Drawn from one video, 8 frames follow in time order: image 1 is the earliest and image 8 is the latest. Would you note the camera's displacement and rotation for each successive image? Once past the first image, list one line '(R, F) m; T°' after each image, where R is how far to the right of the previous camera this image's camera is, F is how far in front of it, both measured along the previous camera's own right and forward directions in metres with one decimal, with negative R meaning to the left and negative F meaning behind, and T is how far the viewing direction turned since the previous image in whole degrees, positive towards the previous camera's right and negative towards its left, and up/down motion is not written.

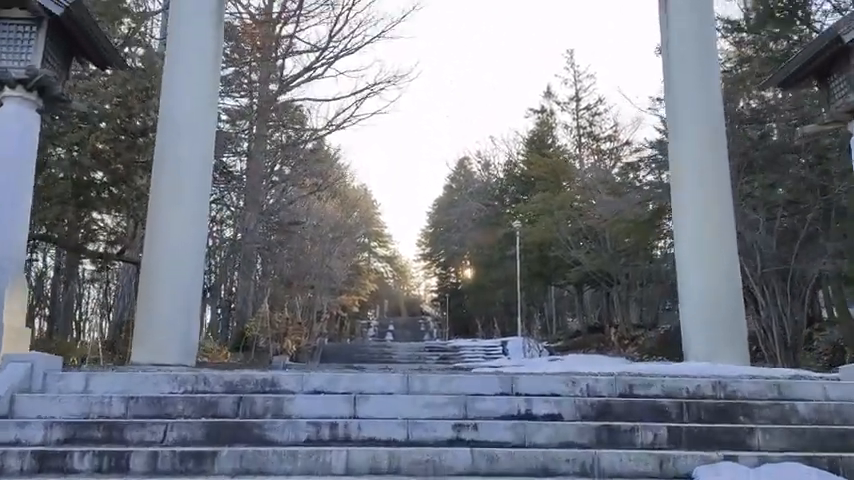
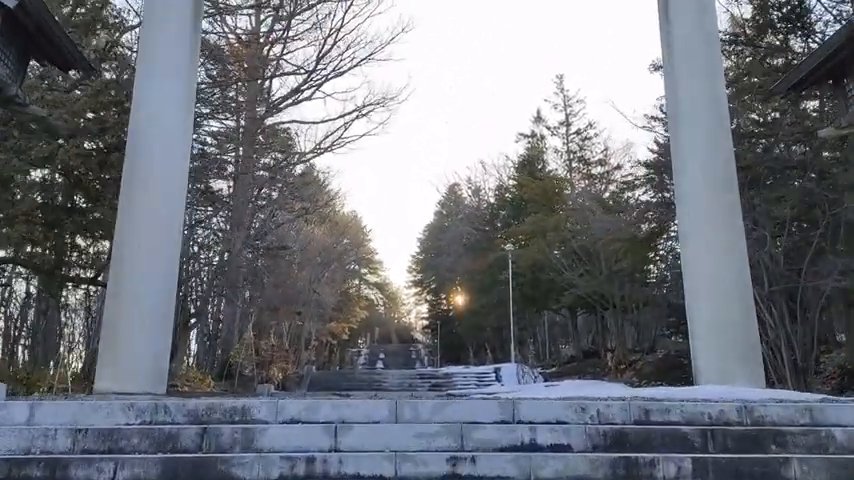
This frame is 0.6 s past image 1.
(0.0, +0.5) m; +1°
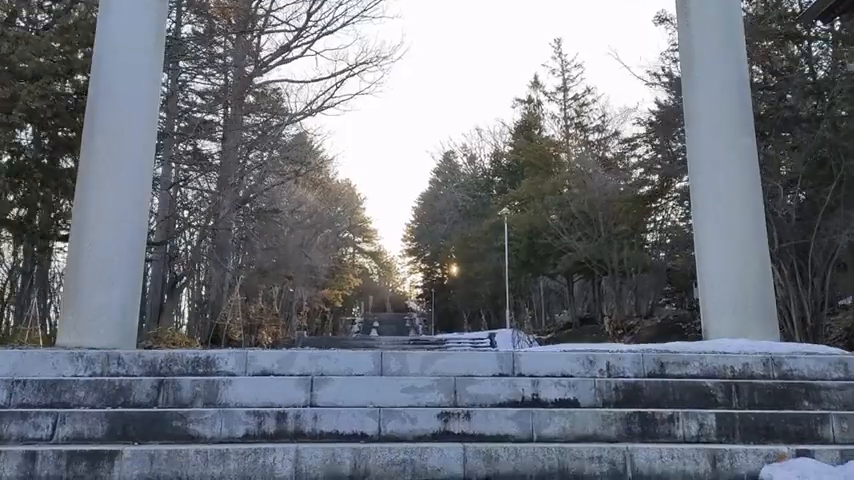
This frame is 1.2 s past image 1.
(0.0, +0.5) m; 0°
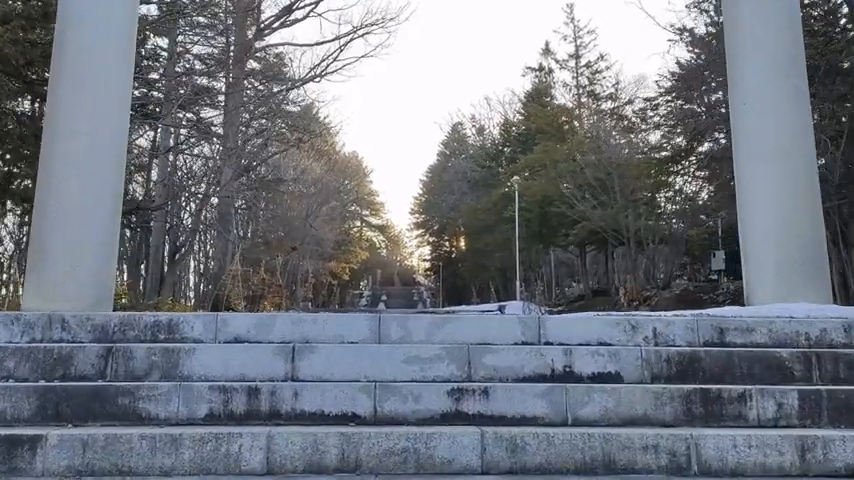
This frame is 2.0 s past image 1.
(0.0, +0.6) m; -1°
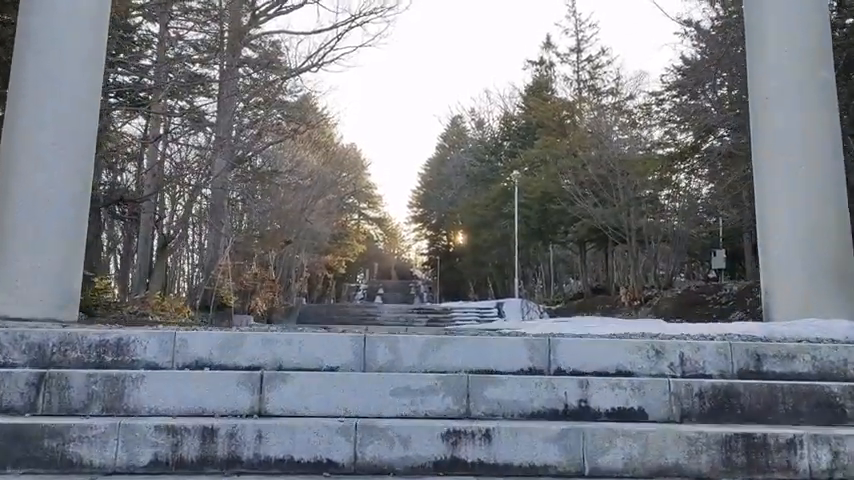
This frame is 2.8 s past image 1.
(0.0, +0.4) m; 0°
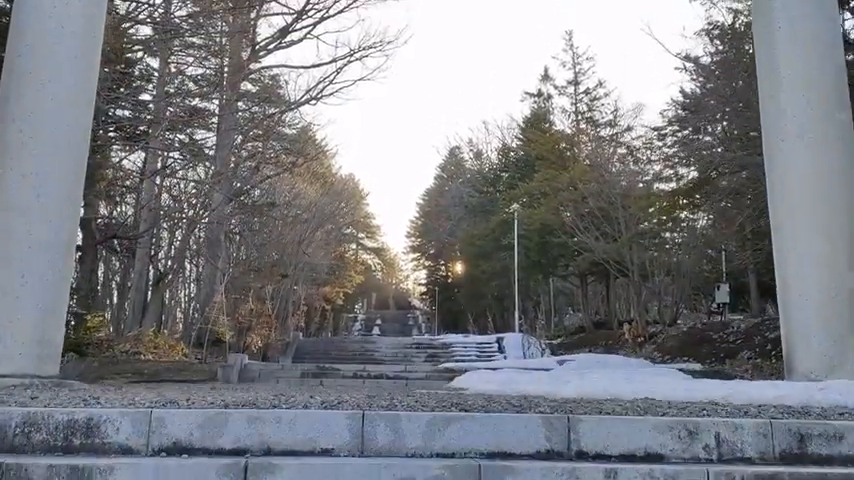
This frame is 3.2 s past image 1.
(0.0, +0.2) m; 0°
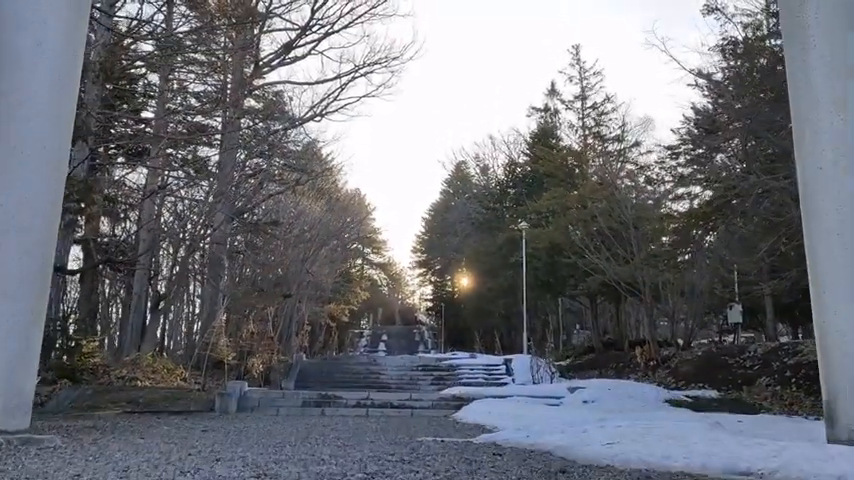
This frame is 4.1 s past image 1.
(0.0, +0.4) m; -1°
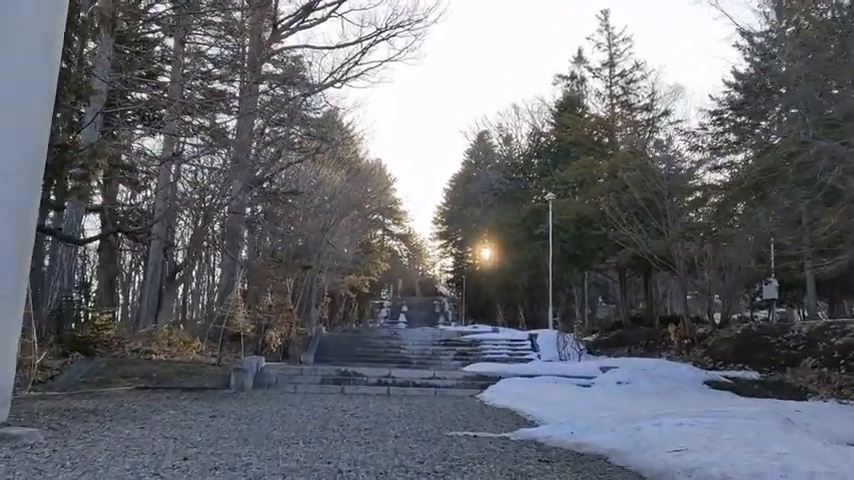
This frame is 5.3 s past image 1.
(-0.1, +0.6) m; -2°
